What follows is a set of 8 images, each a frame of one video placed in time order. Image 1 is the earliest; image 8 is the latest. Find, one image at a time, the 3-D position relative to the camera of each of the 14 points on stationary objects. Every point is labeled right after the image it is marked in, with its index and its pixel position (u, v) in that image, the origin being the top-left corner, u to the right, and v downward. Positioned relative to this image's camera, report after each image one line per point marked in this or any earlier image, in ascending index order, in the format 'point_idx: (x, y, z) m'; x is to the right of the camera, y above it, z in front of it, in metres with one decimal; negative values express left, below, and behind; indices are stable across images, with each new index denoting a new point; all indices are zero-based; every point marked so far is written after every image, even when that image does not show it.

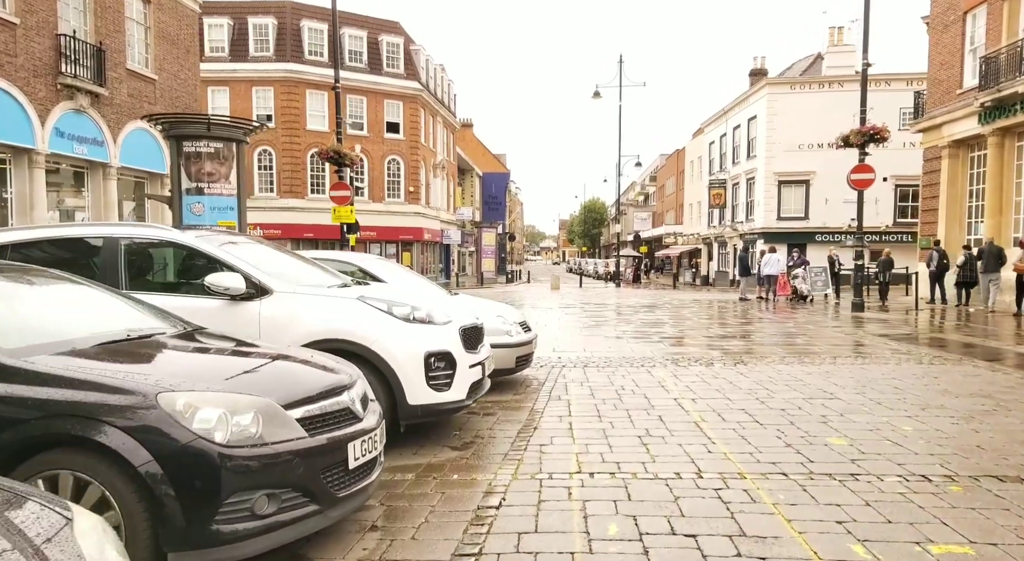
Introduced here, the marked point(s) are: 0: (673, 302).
0: (+4.8, -0.6, +19.8) m
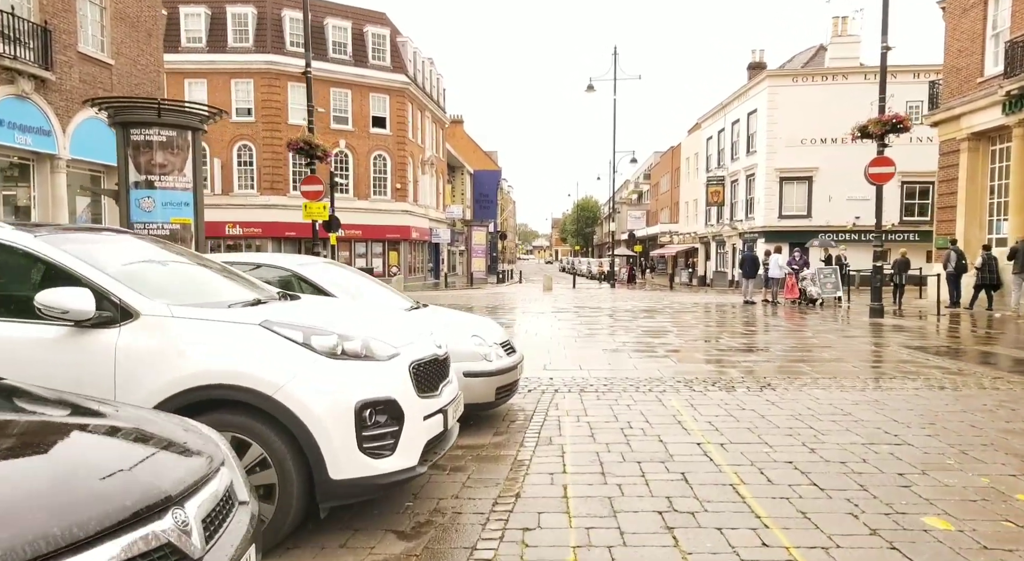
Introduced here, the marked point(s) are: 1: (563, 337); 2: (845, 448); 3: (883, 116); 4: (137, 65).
0: (+4.5, -0.7, +18.6) m
1: (+0.8, -0.9, +11.1) m
2: (+2.2, -1.1, +4.4) m
3: (+7.5, +3.3, +13.6) m
4: (-9.5, +5.5, +17.0) m
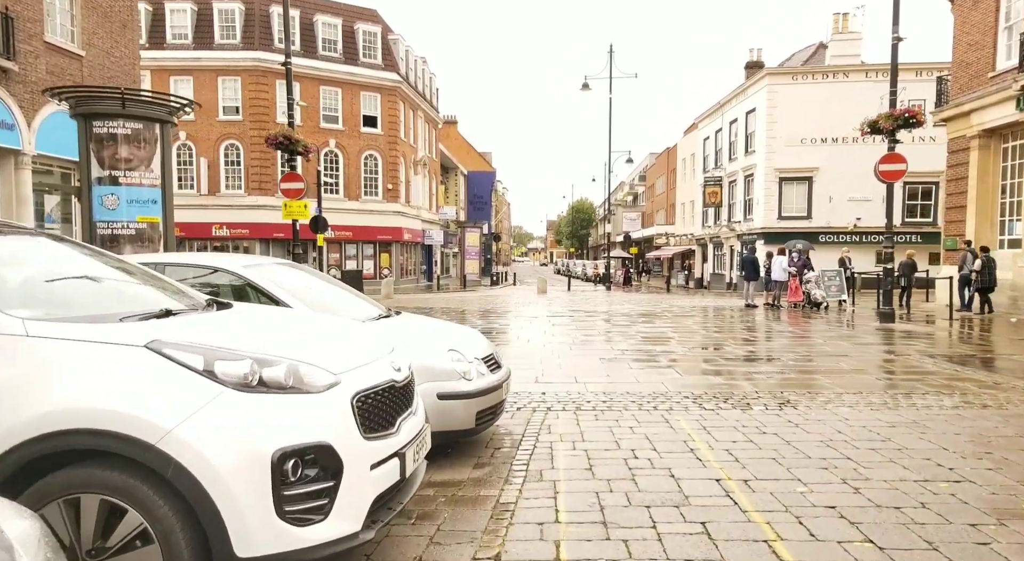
0: (+4.3, -0.8, +17.8) m
1: (+0.7, -1.0, +10.3) m
2: (+2.1, -1.1, +3.7) m
3: (+7.4, +3.3, +12.9) m
4: (-9.7, +5.4, +16.2) m
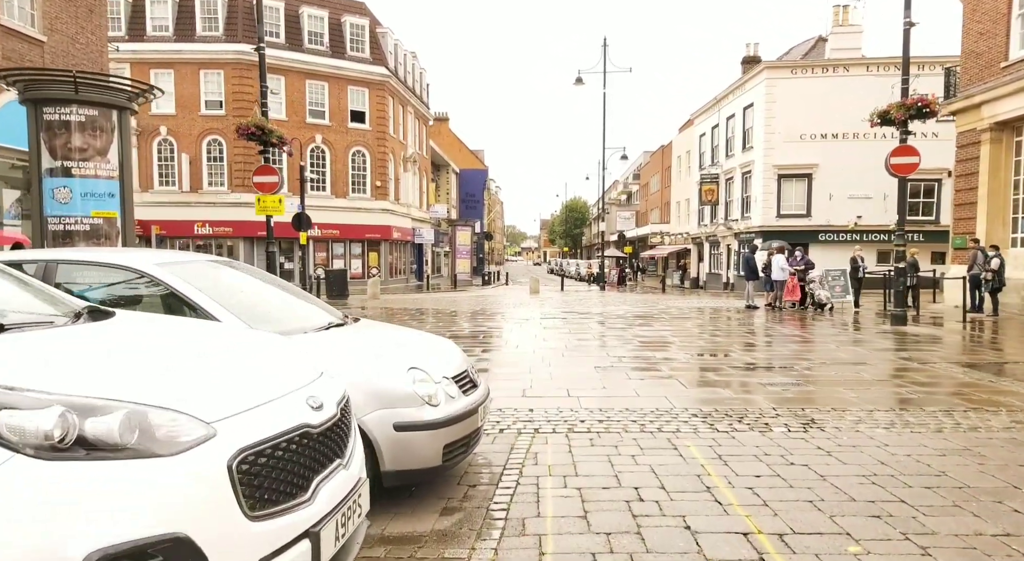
0: (+4.0, -0.8, +17.0) m
1: (+0.5, -1.0, +9.5) m
2: (+2.0, -1.1, +2.9) m
3: (+7.2, +3.3, +12.2) m
4: (-9.9, +5.4, +15.3) m
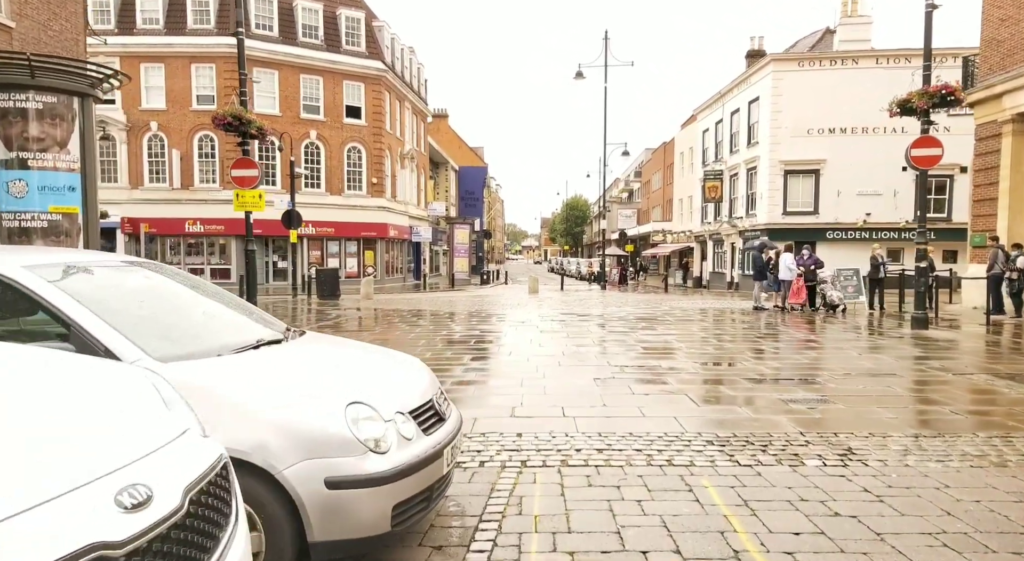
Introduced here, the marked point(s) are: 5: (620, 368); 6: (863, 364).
0: (+3.9, -0.8, +16.3) m
1: (+0.4, -1.0, +8.7) m
2: (+1.9, -1.2, +2.1) m
3: (+7.1, +3.3, +11.4) m
4: (-10.0, +5.4, +14.5) m
5: (+1.3, -1.0, +7.8) m
6: (+4.4, -1.1, +8.4) m
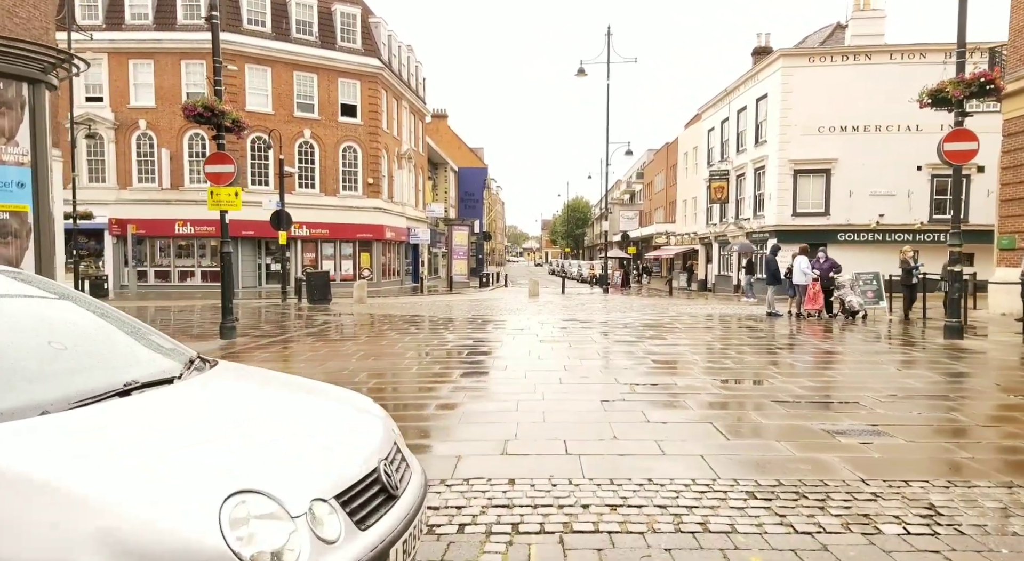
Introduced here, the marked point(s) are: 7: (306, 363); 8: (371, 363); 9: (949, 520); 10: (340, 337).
0: (+3.9, -0.9, +15.3) m
1: (+0.4, -1.1, +7.8) m
2: (+1.8, -1.2, +1.1) m
3: (+7.0, +3.2, +10.4) m
4: (-10.1, +5.3, +13.6) m
5: (+1.2, -1.1, +6.9) m
6: (+4.4, -1.1, +7.5) m
7: (-2.9, -1.1, +9.8) m
8: (-1.9, -1.1, +9.6) m
9: (+2.1, -1.2, +3.3) m
10: (-3.4, -1.1, +13.2) m
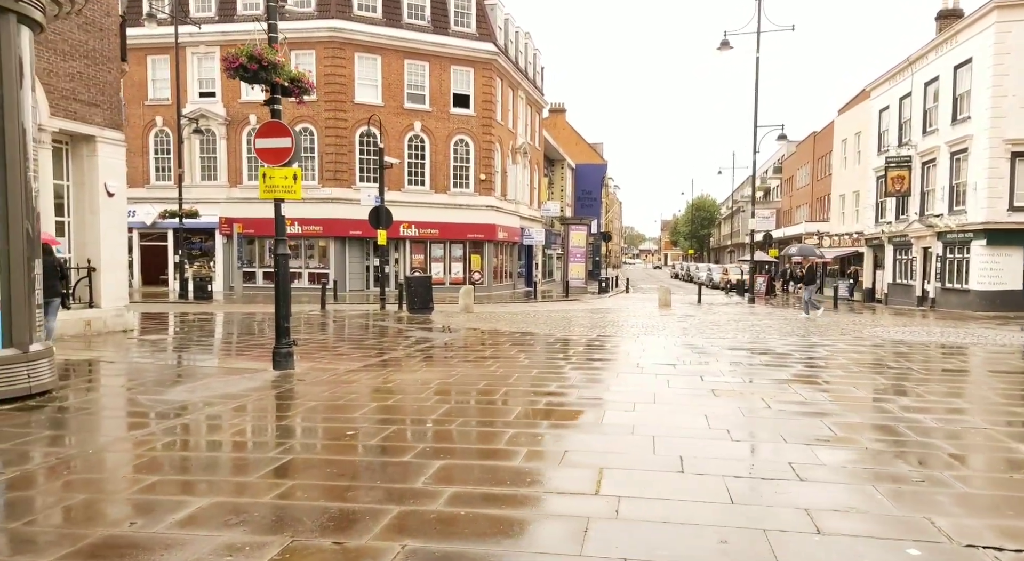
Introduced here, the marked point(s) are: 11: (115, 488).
0: (+6.3, -1.1, +11.0) m
1: (+1.5, -1.3, +4.2) m
2: (+1.8, -1.4, -2.6) m
3: (+8.6, +2.9, +5.7) m
4: (-7.7, +5.3, +11.7) m
5: (+2.2, -1.3, +3.2) m
6: (+5.4, -1.4, +3.3) m
7: (-1.3, -1.3, +6.7) m
8: (-0.4, -1.3, +6.4) m
9: (+2.5, -1.4, -0.5) m
10: (-1.2, -1.3, +10.2) m
11: (-2.5, -1.3, +4.2) m
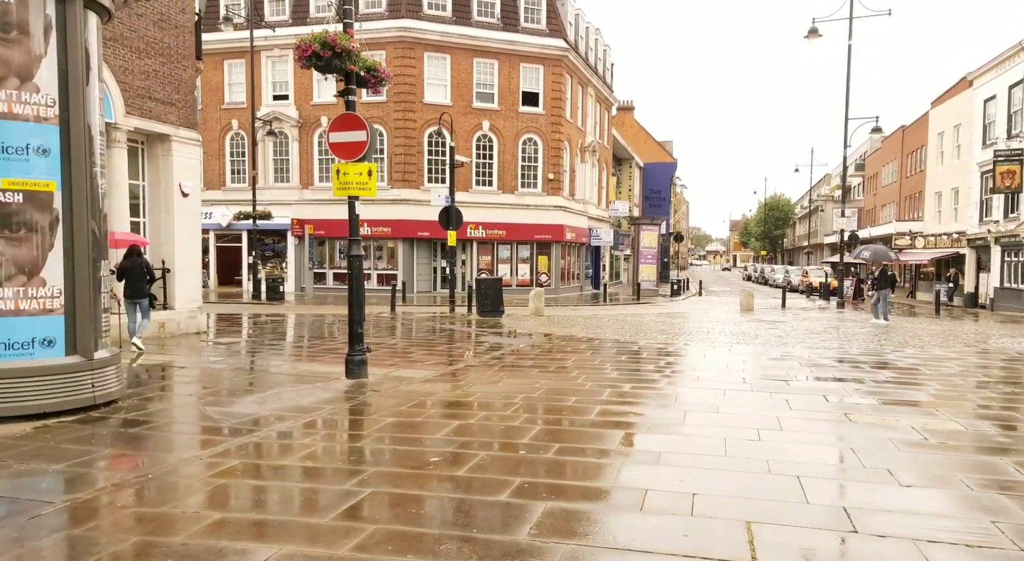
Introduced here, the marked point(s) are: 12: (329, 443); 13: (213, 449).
0: (+7.5, -1.2, +9.6) m
1: (+2.2, -1.3, +3.3) m
2: (+1.8, -1.5, -3.5) m
3: (+9.4, +2.8, +4.1) m
4: (-6.3, +5.2, +11.6) m
5: (+2.8, -1.3, +2.2) m
6: (+6.0, -1.4, +2.0) m
7: (-0.4, -1.3, +6.0) m
8: (+0.5, -1.3, +5.7) m
9: (+2.7, -1.4, -1.5) m
10: (0.0, -1.3, +9.4) m
11: (-1.8, -1.4, +3.7) m
12: (-1.5, -1.3, +5.5) m
13: (-2.3, -1.3, +5.2) m
